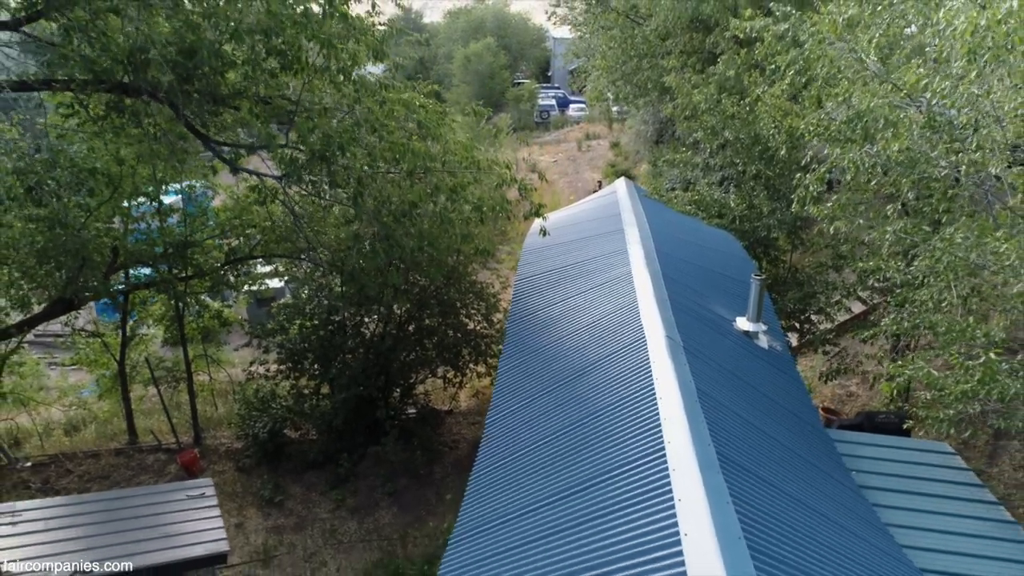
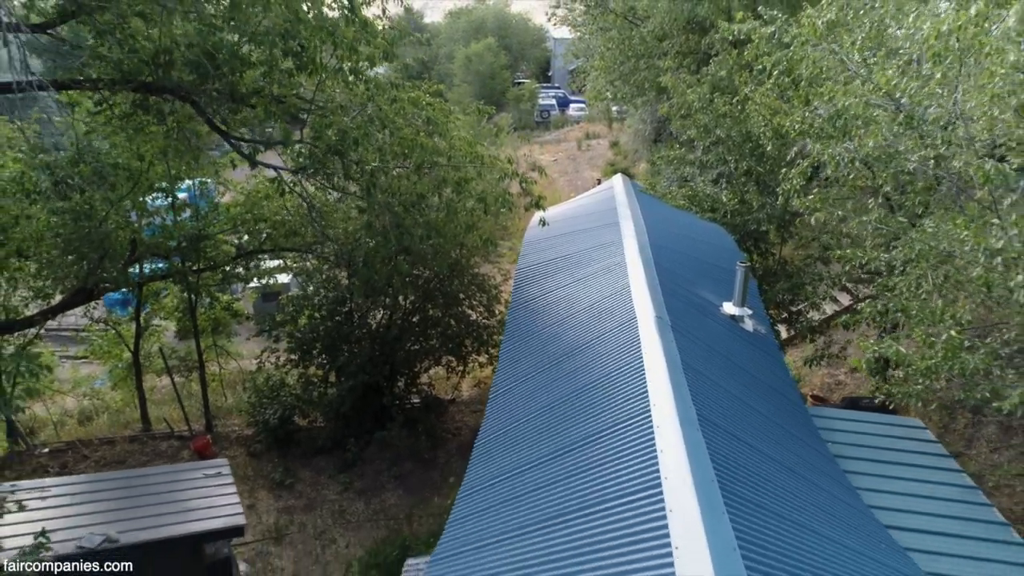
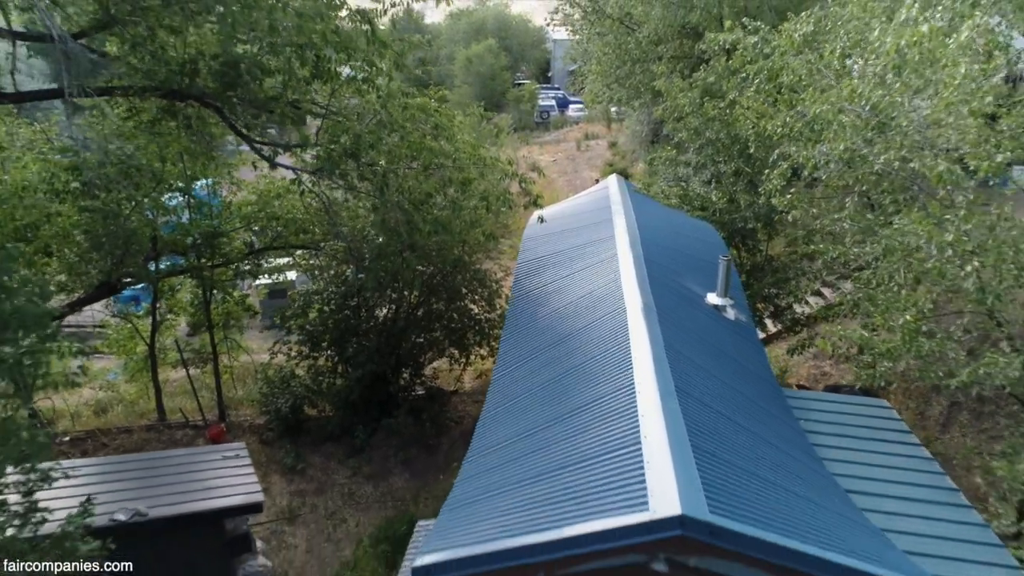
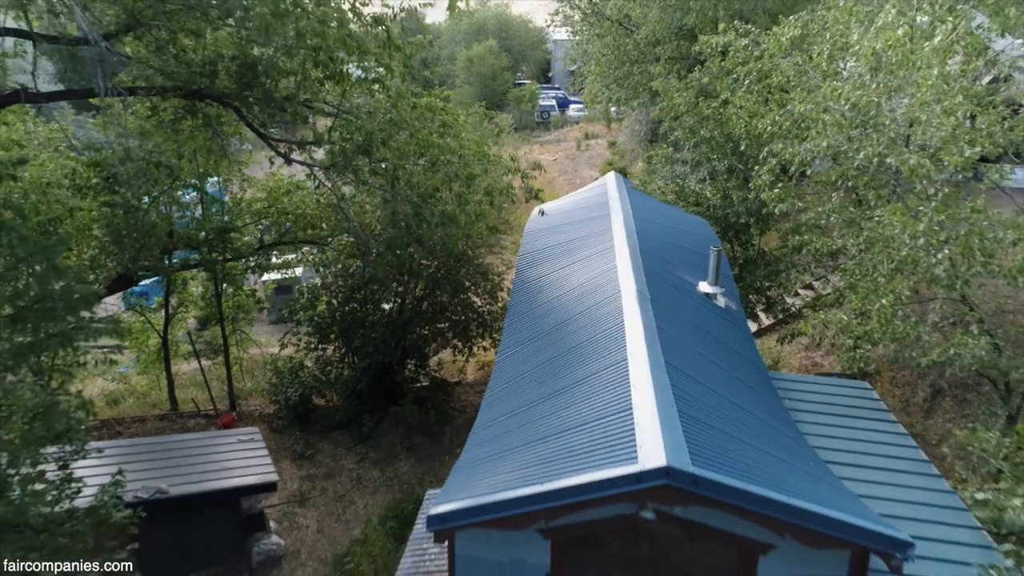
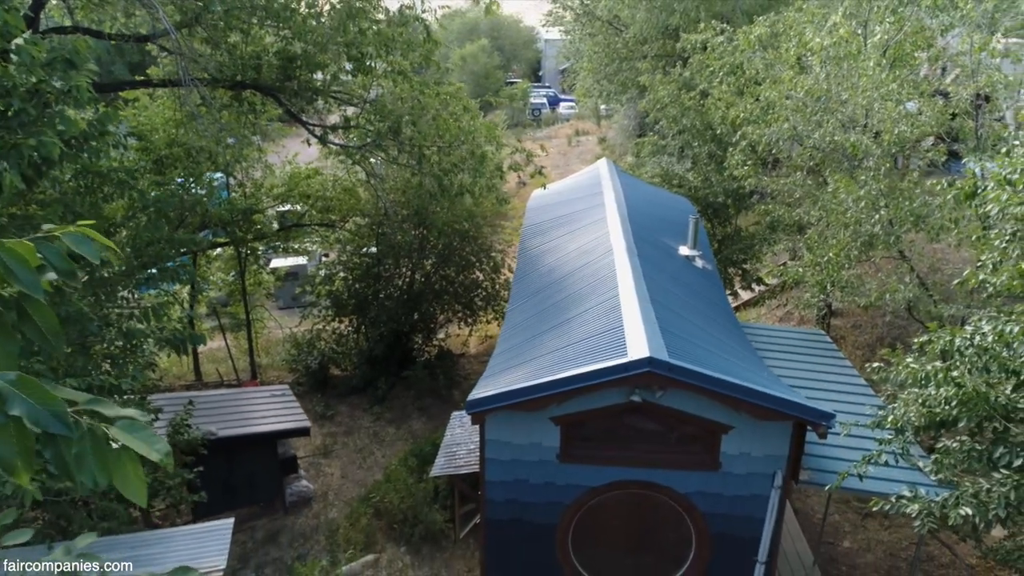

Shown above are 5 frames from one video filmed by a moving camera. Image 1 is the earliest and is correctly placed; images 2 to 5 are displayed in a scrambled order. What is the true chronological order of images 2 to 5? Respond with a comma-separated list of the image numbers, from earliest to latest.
2, 3, 4, 5
